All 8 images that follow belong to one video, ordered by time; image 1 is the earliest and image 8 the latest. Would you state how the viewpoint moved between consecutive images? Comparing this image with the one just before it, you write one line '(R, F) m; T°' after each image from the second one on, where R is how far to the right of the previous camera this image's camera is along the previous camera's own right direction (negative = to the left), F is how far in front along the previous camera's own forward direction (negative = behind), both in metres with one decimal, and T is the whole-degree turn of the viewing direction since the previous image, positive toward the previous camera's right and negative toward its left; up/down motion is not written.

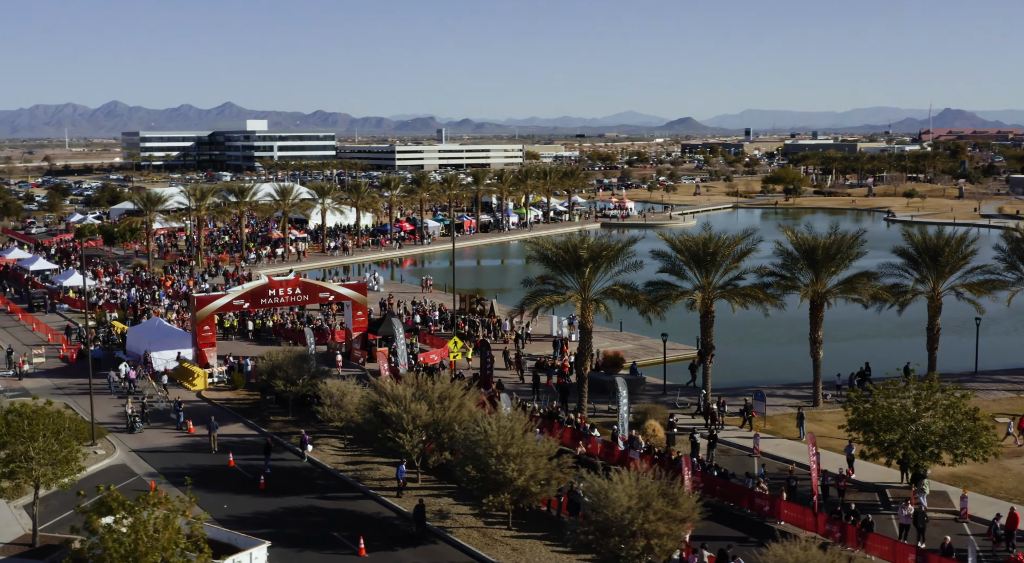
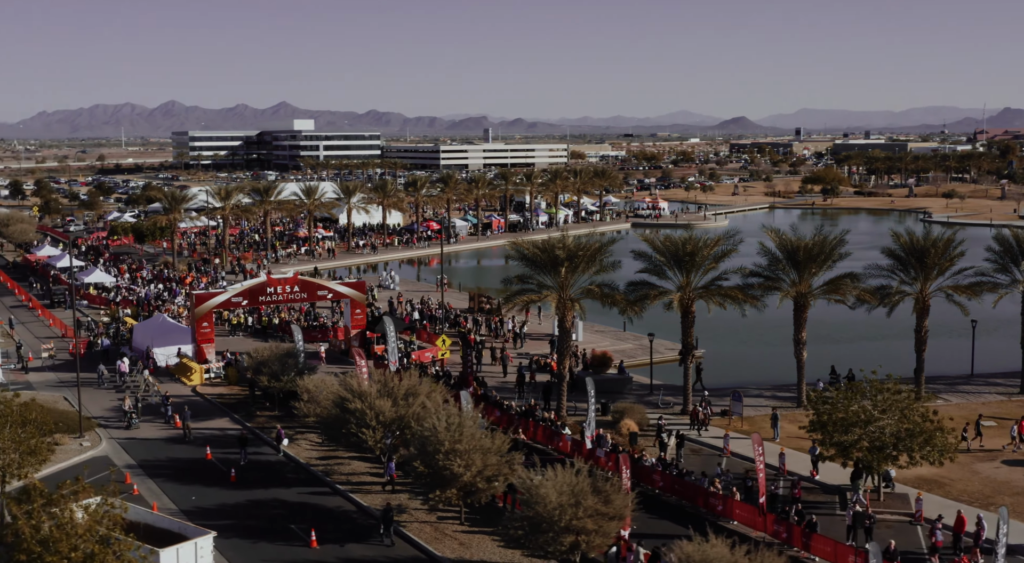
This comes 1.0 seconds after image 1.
(+2.1, -0.3) m; -2°
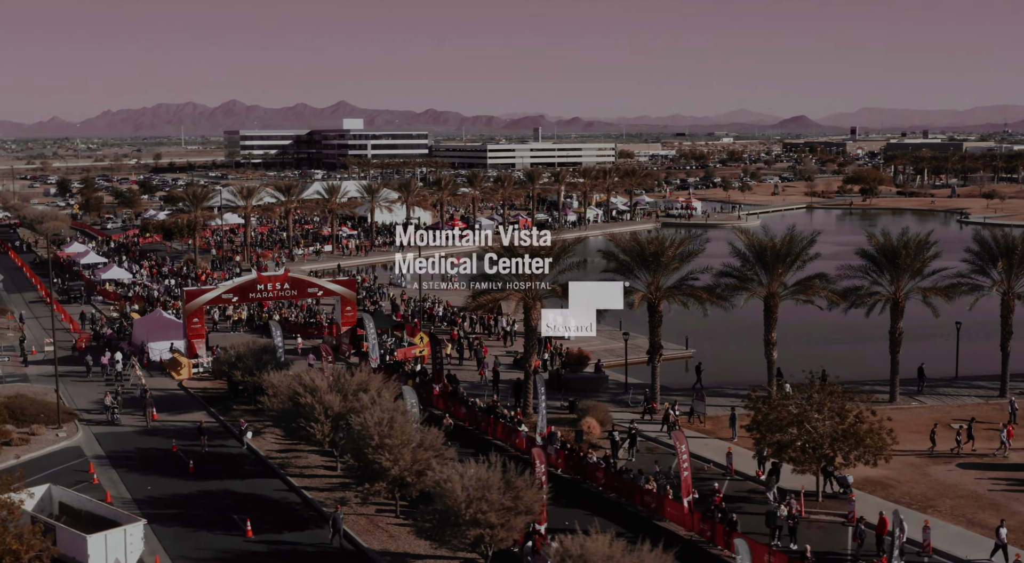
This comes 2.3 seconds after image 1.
(+2.7, -0.3) m; -3°
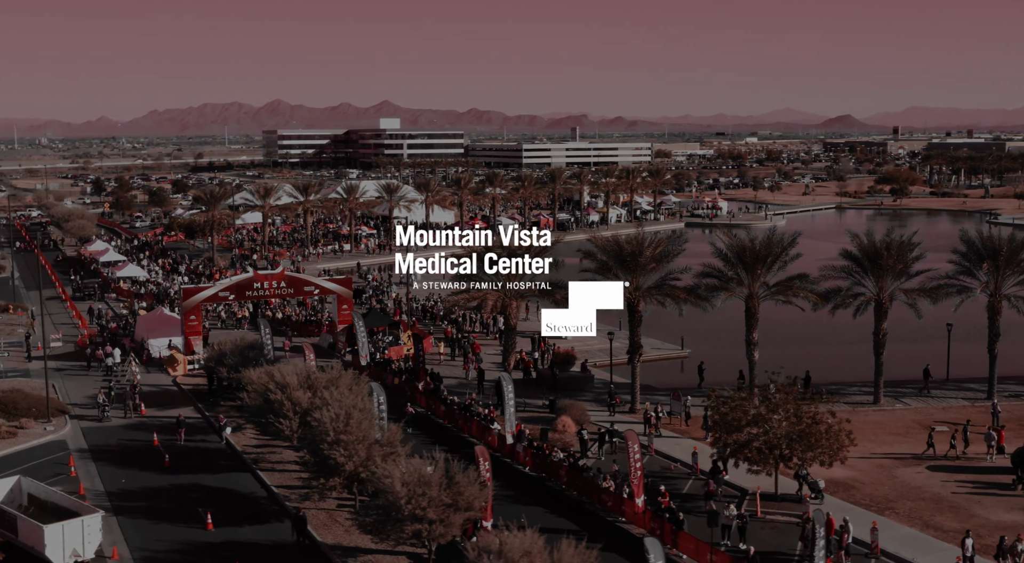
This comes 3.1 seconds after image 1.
(+1.9, -0.2) m; -2°
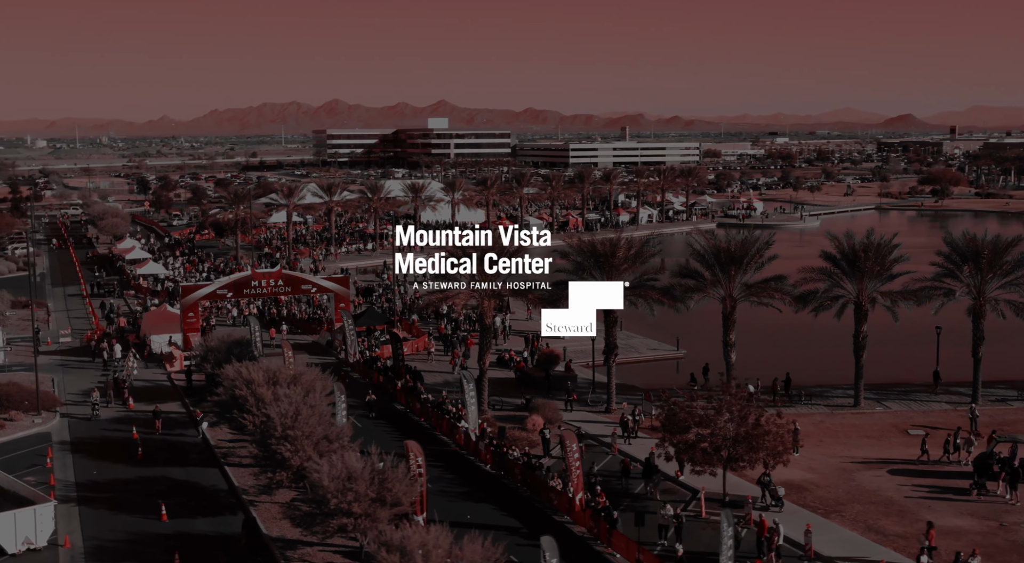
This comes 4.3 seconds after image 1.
(+2.4, -0.3) m; -3°
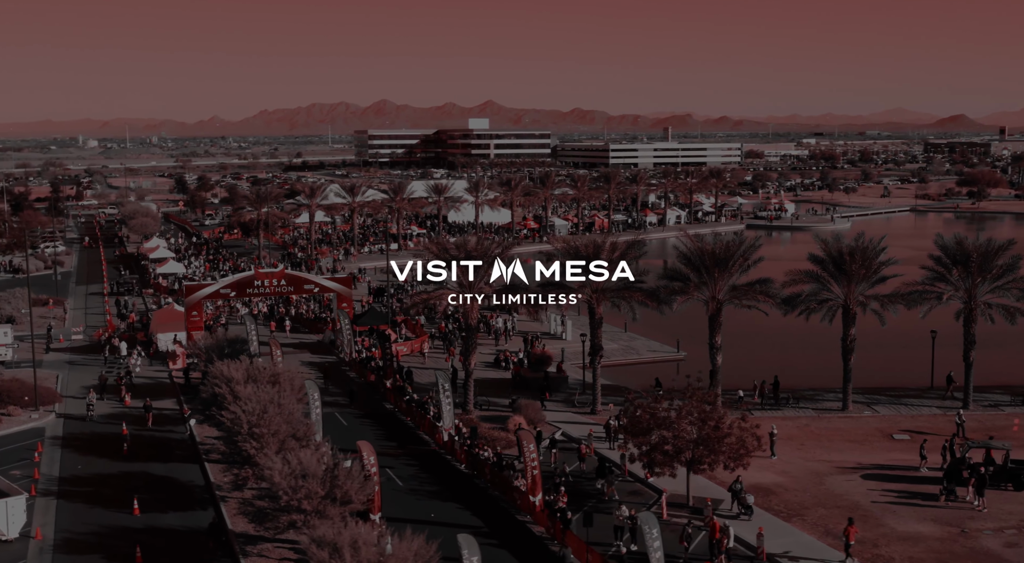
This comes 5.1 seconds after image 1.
(+1.9, -0.2) m; -2°
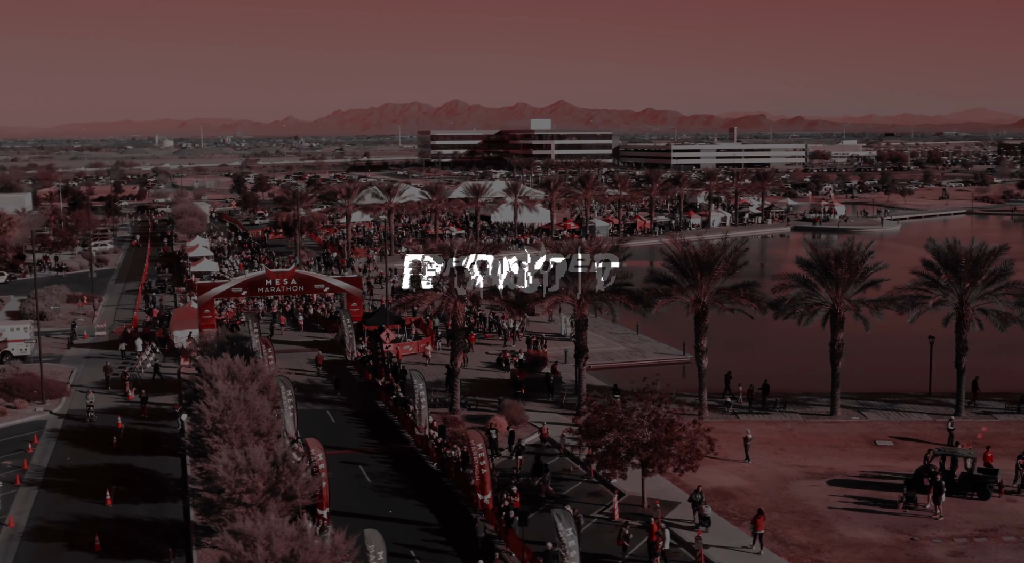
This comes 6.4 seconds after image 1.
(+2.6, -0.3) m; -3°
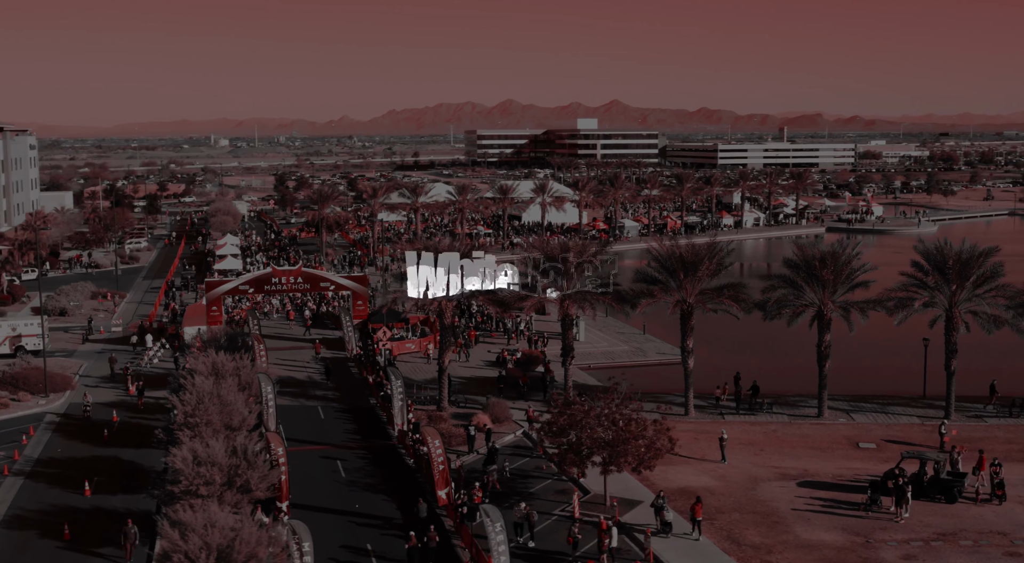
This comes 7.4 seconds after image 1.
(+2.1, -0.3) m; -3°
